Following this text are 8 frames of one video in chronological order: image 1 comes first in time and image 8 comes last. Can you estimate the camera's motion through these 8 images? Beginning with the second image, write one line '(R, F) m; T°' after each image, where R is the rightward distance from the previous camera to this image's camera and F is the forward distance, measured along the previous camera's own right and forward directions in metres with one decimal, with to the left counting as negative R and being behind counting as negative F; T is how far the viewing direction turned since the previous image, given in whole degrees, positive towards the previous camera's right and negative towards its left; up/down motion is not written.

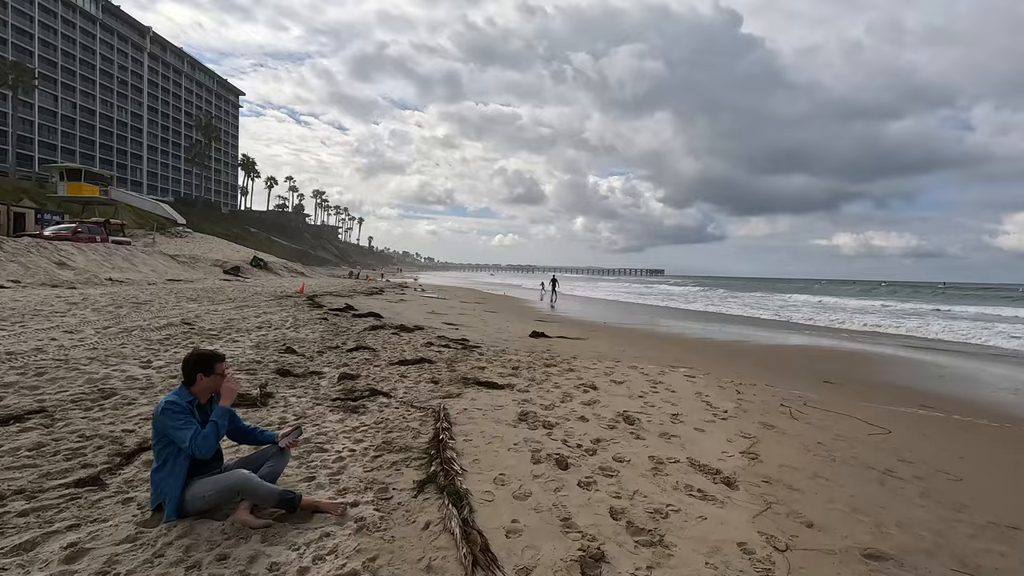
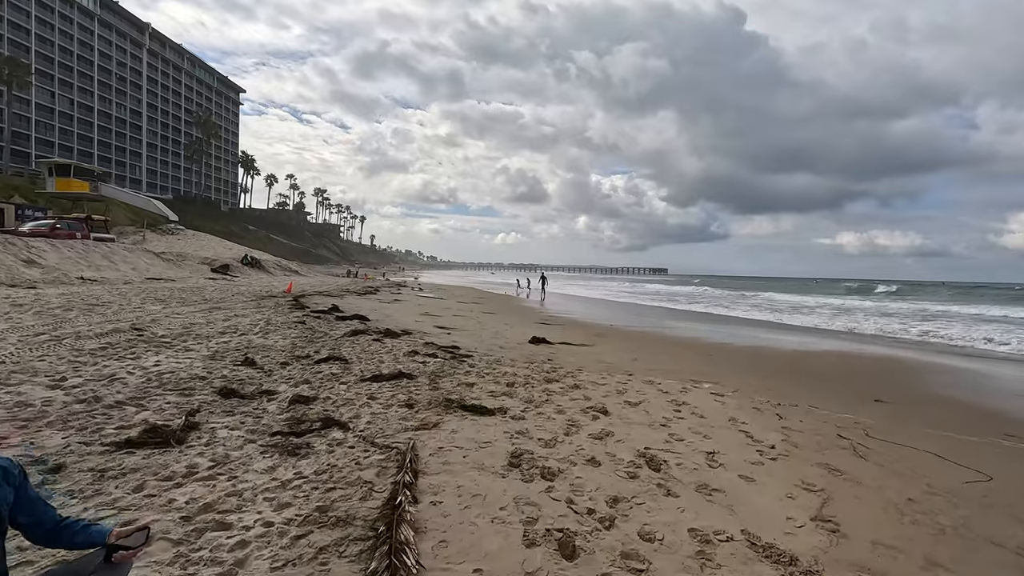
(+0.1, +1.3) m; 0°
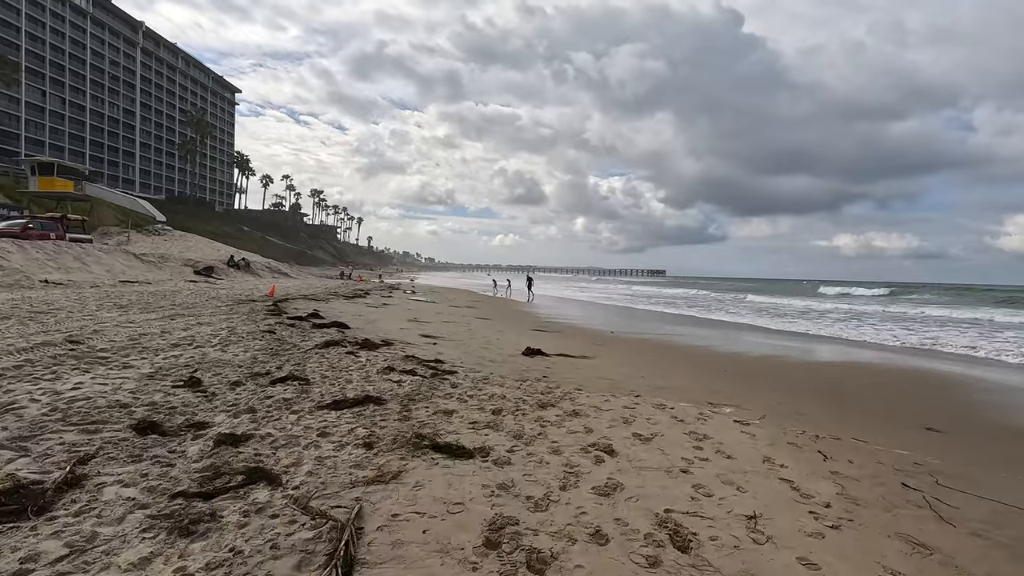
(+0.1, +1.1) m; 0°
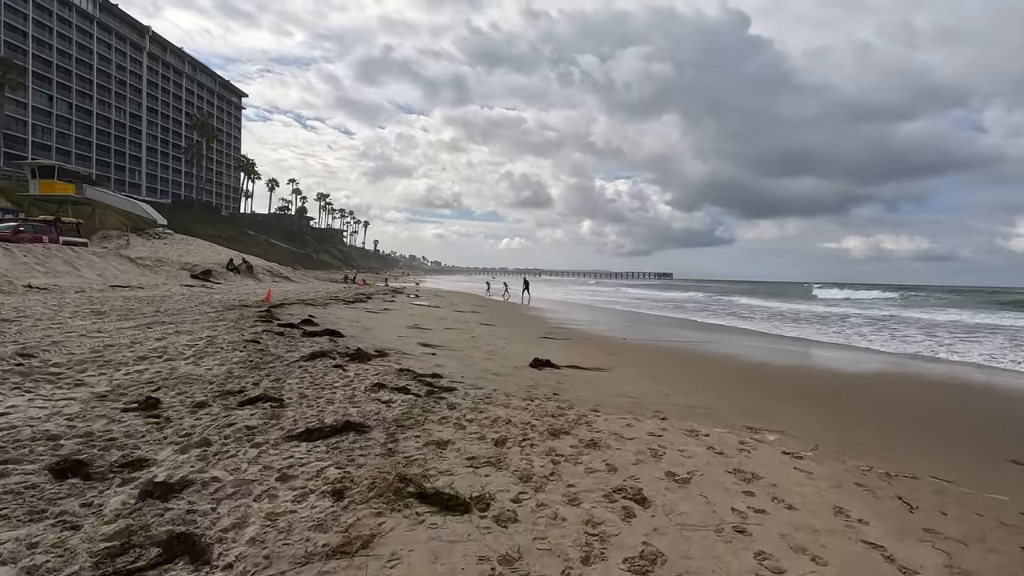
(0.0, +0.9) m; -1°
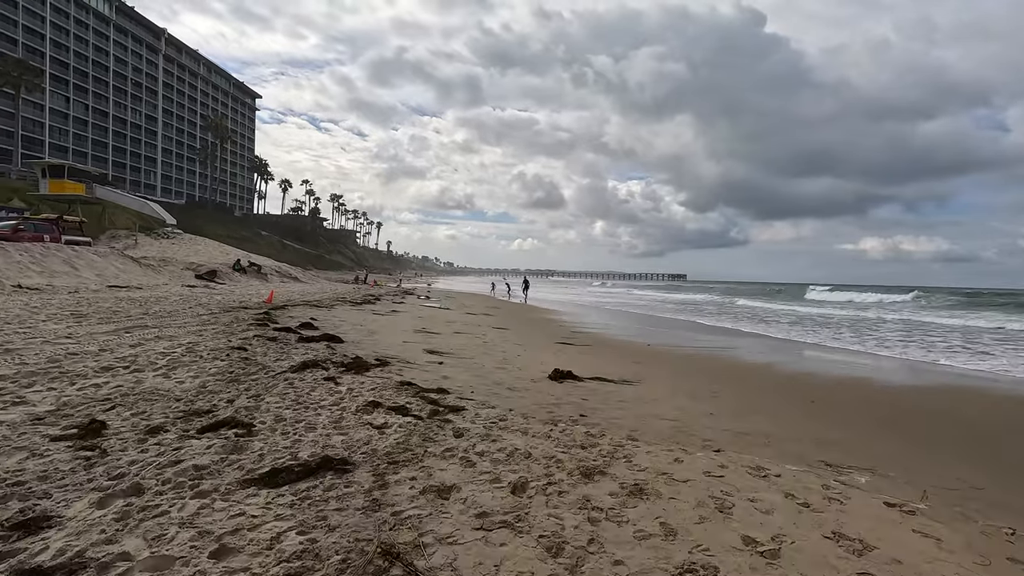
(-0.1, +1.1) m; -1°
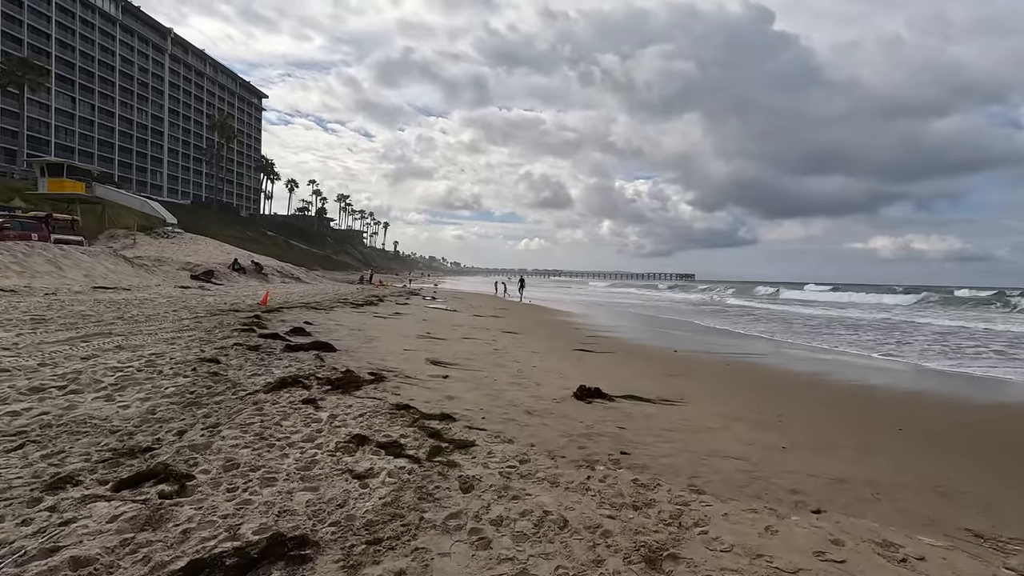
(-0.1, +1.3) m; -1°
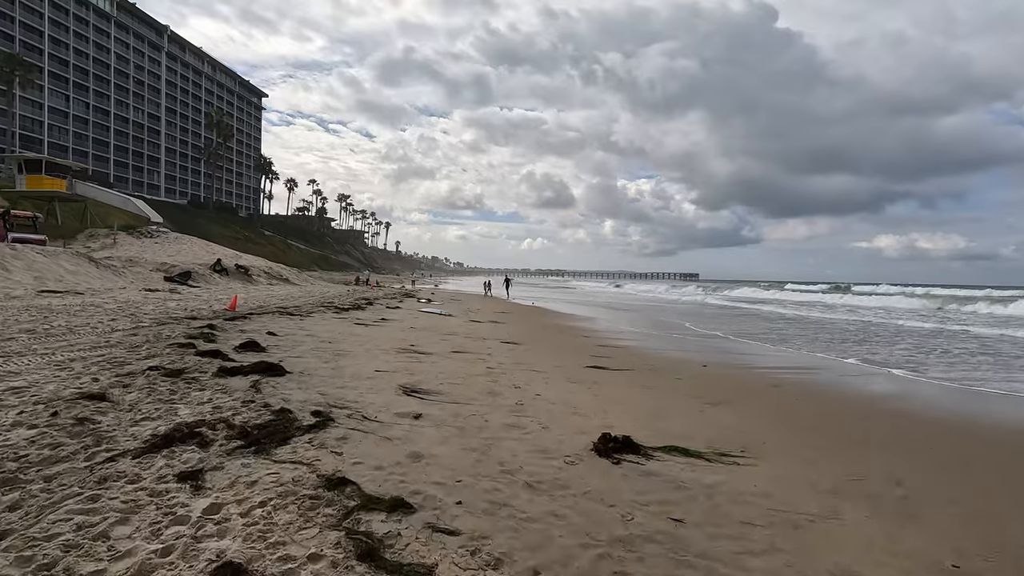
(+0.1, +2.0) m; 0°
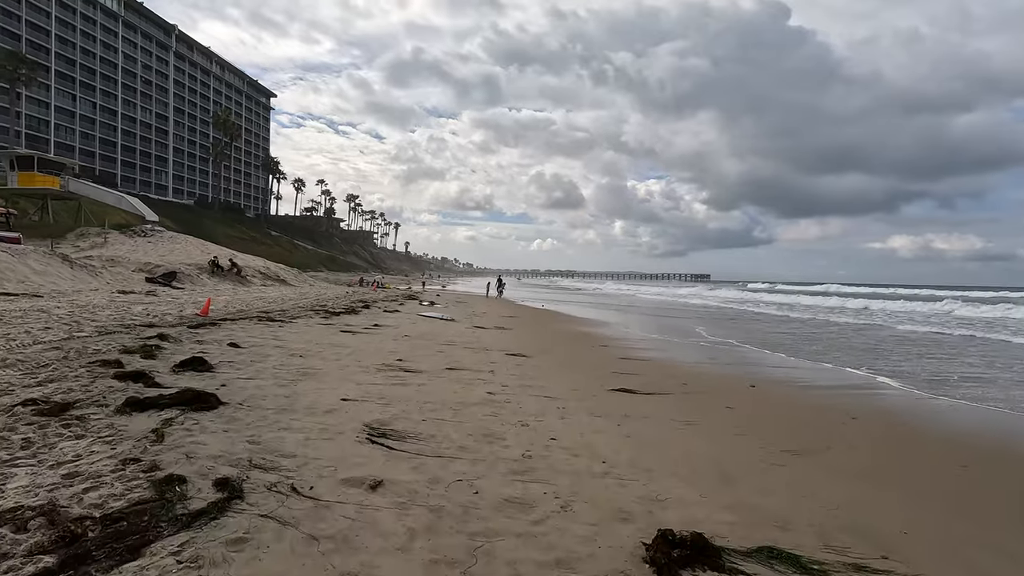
(0.0, +1.9) m; -1°
